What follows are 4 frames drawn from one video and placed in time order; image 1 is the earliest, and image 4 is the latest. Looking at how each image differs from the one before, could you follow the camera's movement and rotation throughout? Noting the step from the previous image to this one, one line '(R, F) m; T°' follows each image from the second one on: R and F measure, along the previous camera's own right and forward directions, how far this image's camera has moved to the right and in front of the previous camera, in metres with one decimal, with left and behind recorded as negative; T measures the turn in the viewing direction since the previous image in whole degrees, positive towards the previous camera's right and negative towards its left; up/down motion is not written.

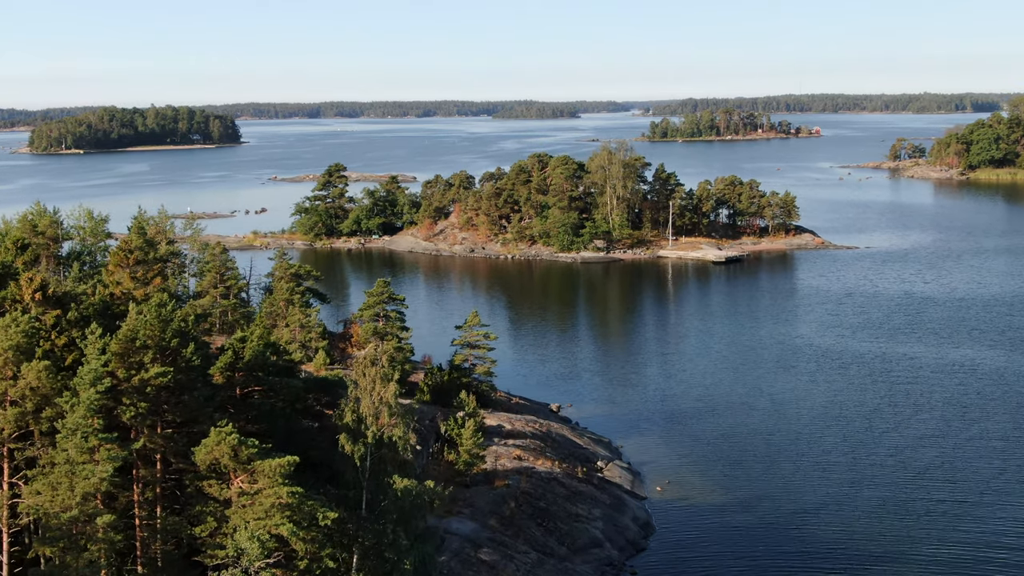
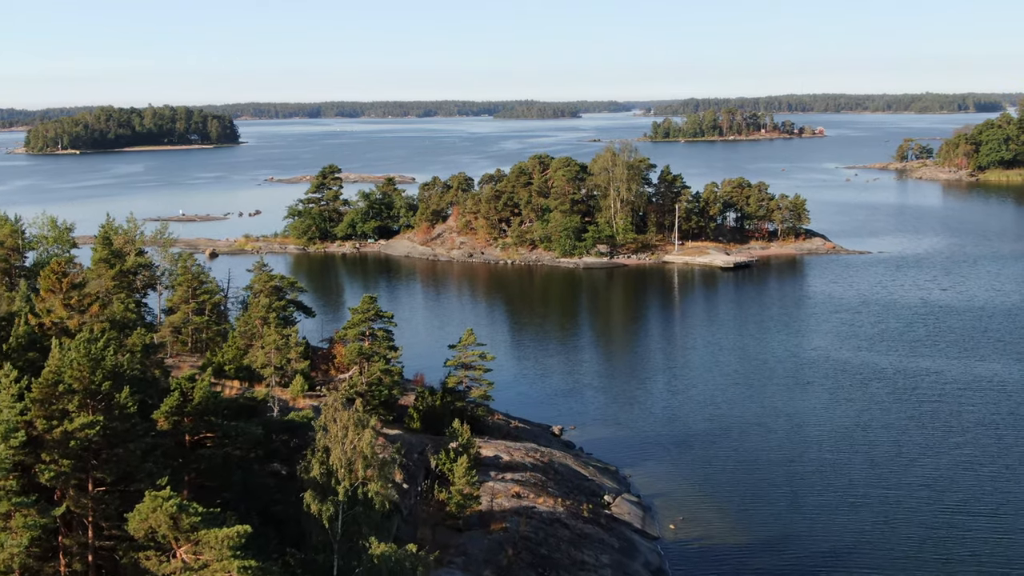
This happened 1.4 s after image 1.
(+0.1, +1.7) m; 0°
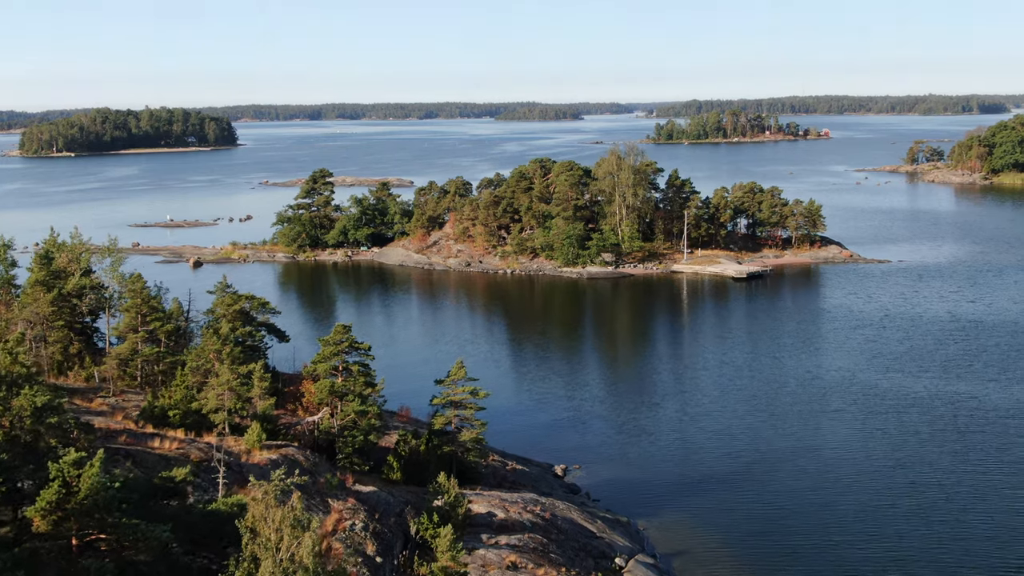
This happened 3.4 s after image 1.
(+0.1, +2.4) m; 0°
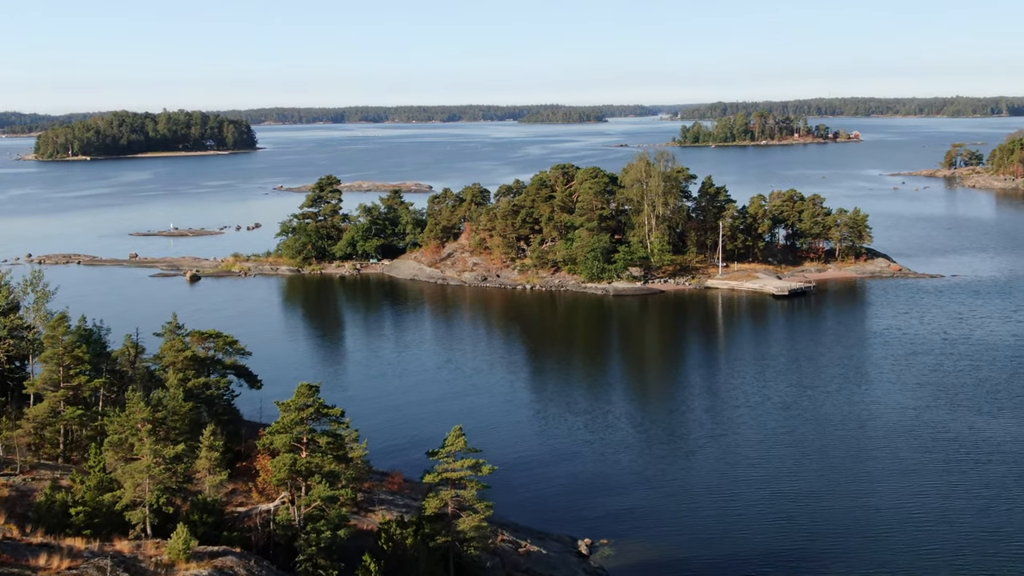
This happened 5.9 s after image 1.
(+0.1, +3.4) m; -1°
